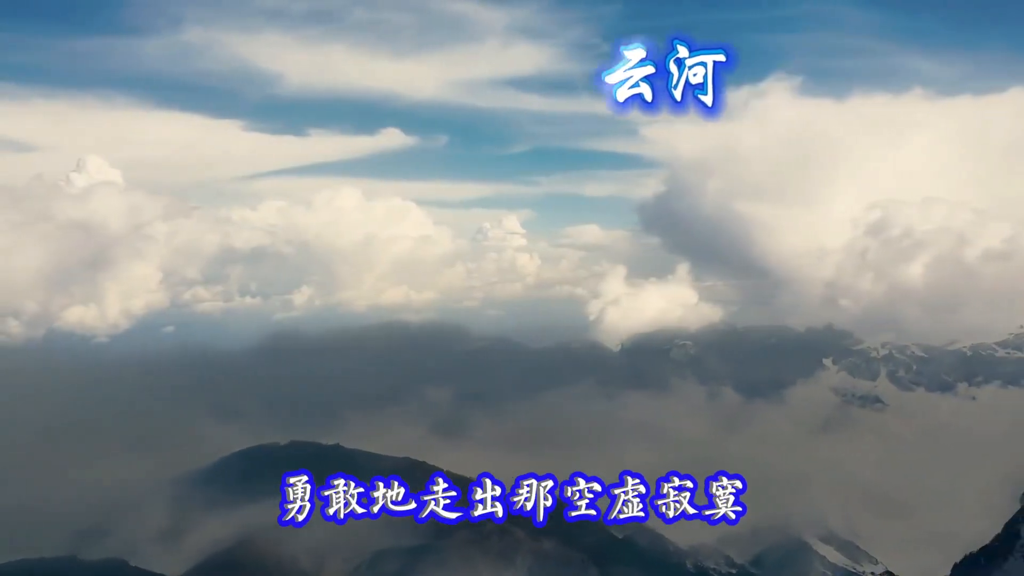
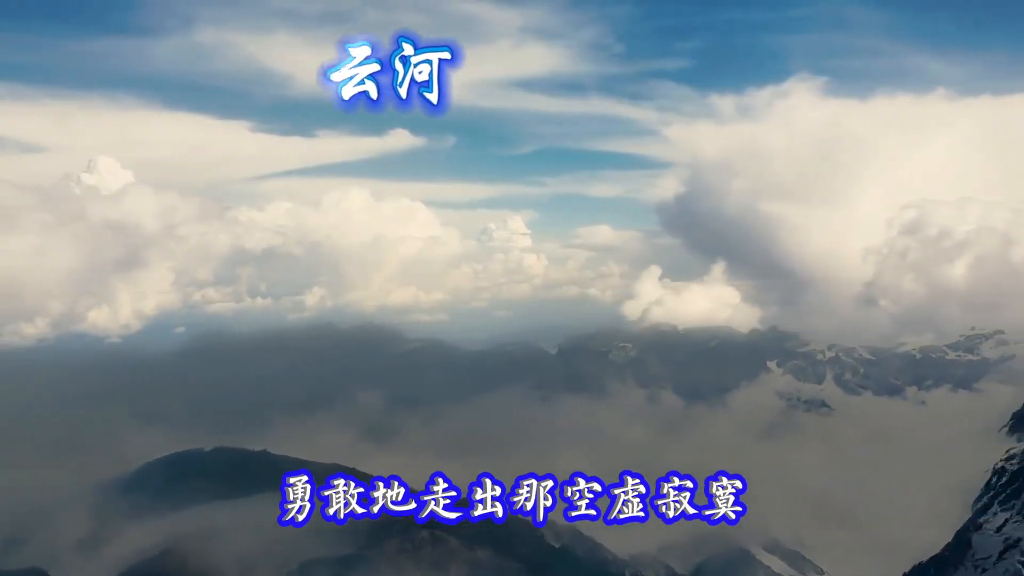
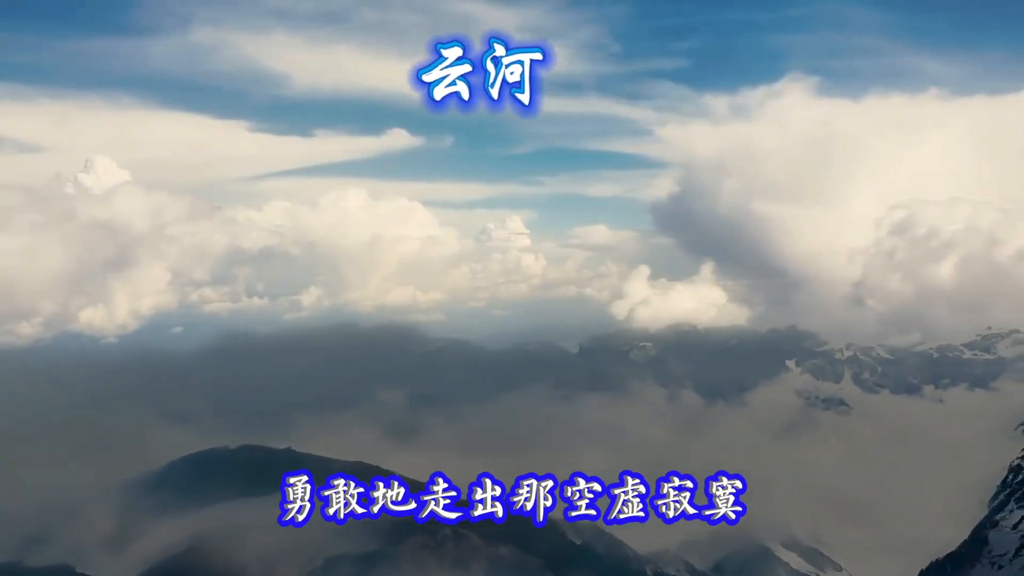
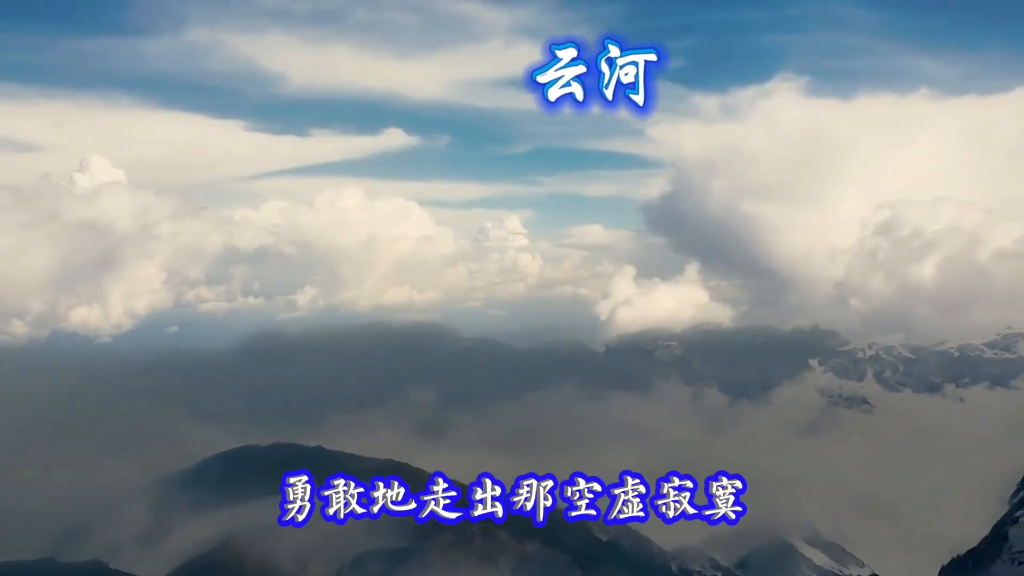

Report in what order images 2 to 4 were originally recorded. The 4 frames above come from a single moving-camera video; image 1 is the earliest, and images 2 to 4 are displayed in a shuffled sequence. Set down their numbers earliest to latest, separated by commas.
4, 3, 2
